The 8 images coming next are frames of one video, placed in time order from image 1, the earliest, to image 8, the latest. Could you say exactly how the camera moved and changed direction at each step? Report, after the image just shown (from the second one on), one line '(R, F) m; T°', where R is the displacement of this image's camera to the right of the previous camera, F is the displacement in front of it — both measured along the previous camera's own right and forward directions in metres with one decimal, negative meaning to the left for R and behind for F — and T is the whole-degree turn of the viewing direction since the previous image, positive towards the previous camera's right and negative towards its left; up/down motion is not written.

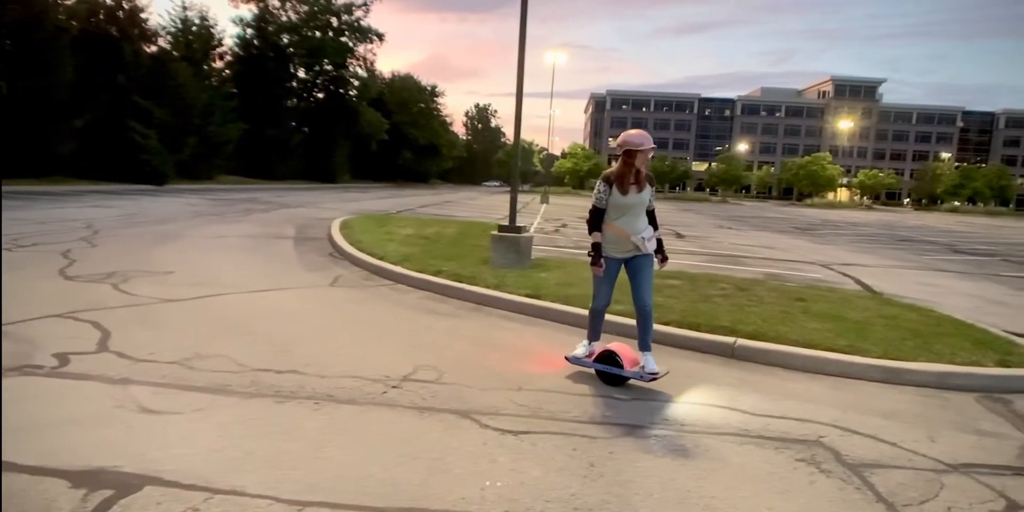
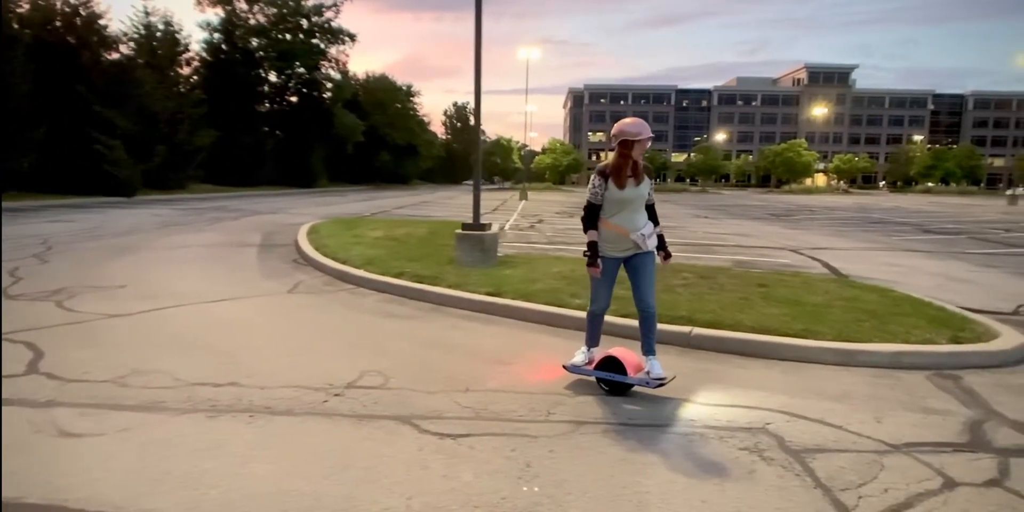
(+0.3, +0.1) m; +1°
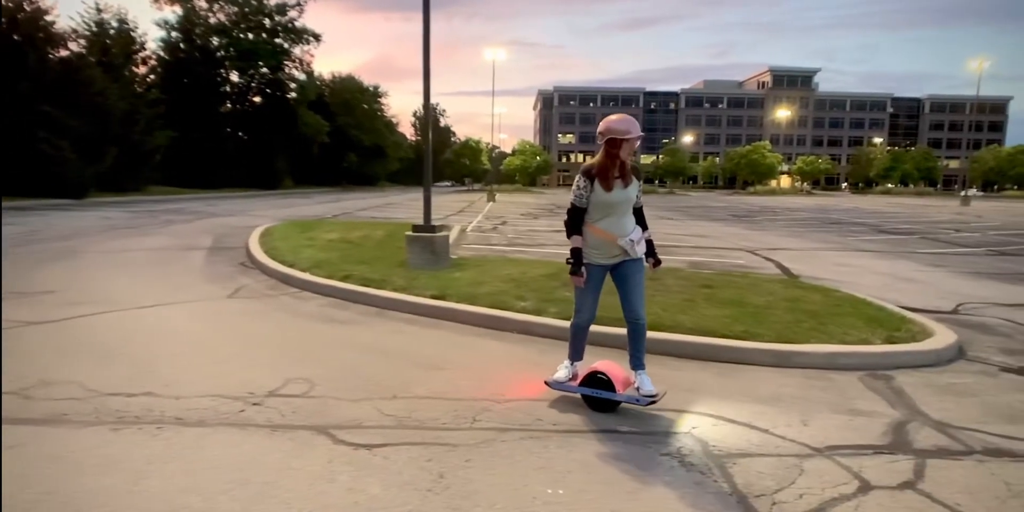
(+0.3, +0.1) m; +3°
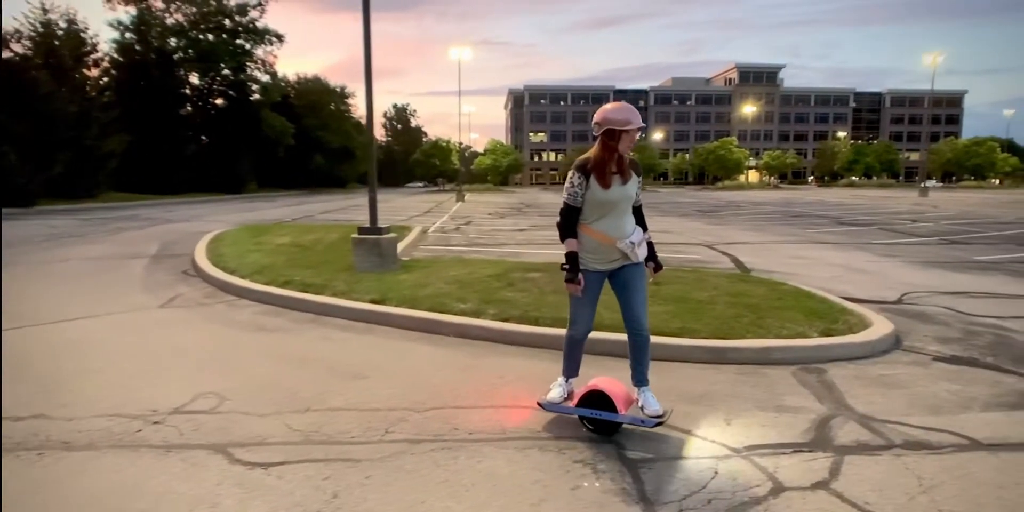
(+0.4, +0.2) m; +2°
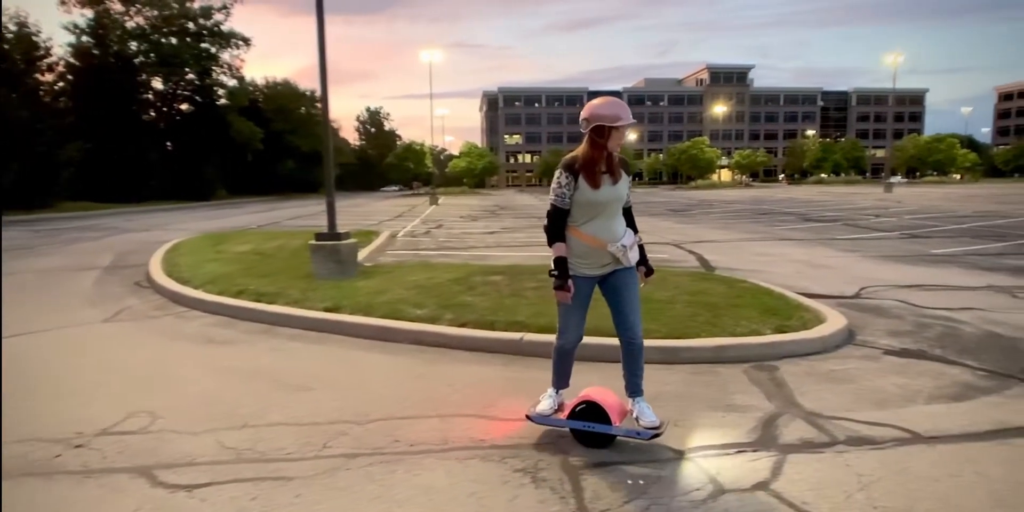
(+0.2, +0.1) m; +2°
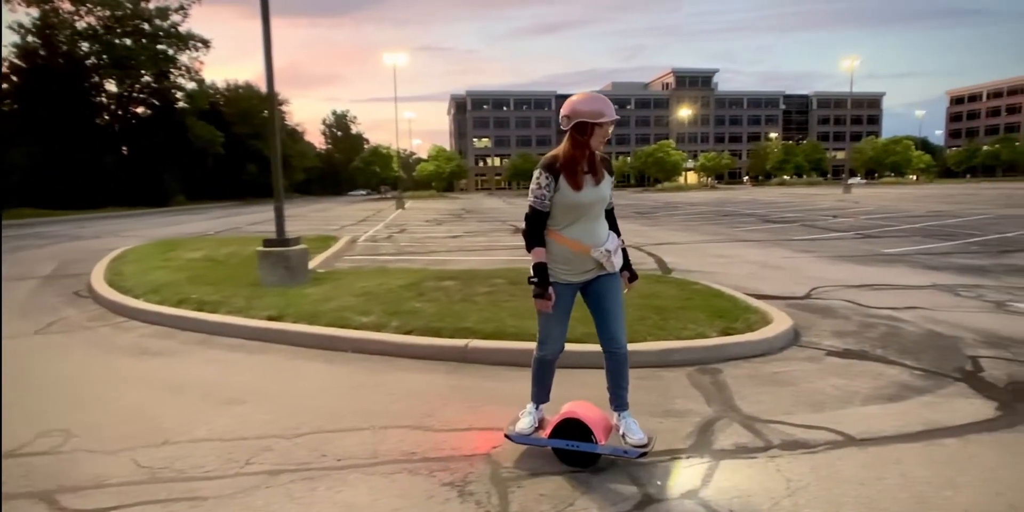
(+0.2, +0.1) m; +3°
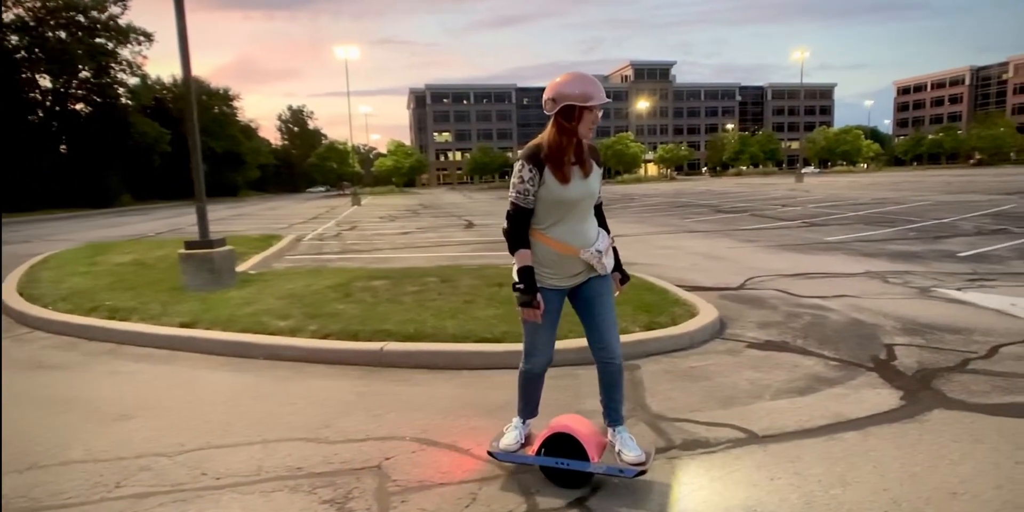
(+0.4, +0.2) m; +3°
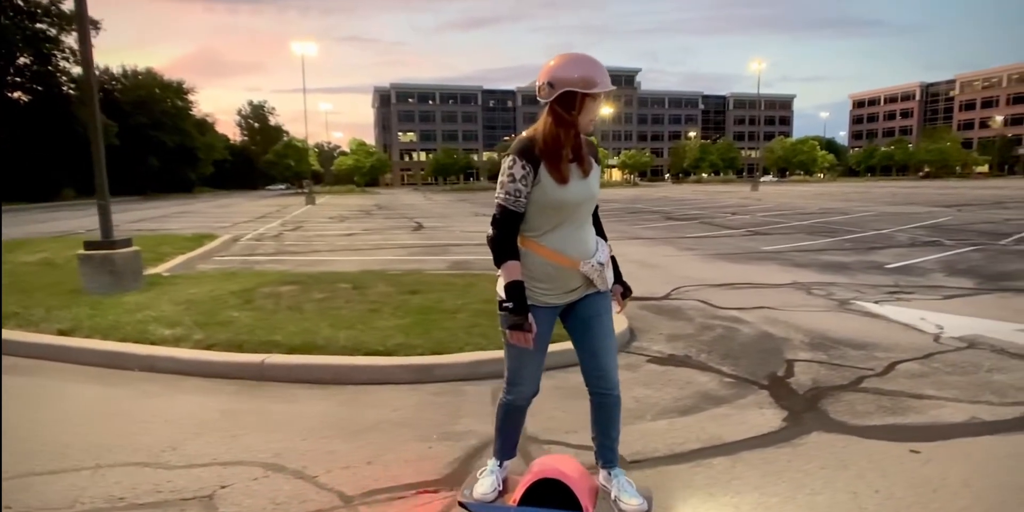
(+0.6, +0.2) m; +3°
